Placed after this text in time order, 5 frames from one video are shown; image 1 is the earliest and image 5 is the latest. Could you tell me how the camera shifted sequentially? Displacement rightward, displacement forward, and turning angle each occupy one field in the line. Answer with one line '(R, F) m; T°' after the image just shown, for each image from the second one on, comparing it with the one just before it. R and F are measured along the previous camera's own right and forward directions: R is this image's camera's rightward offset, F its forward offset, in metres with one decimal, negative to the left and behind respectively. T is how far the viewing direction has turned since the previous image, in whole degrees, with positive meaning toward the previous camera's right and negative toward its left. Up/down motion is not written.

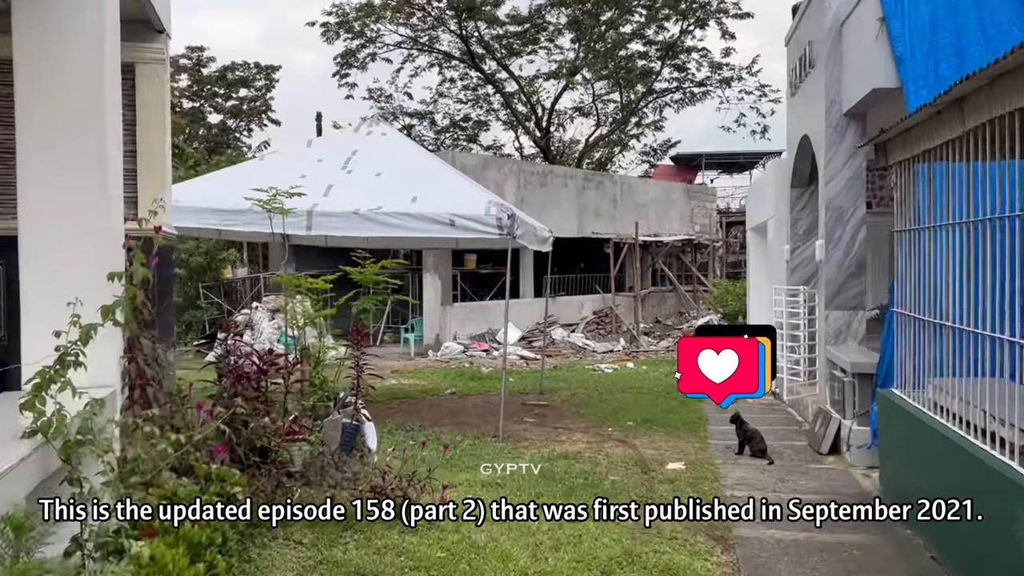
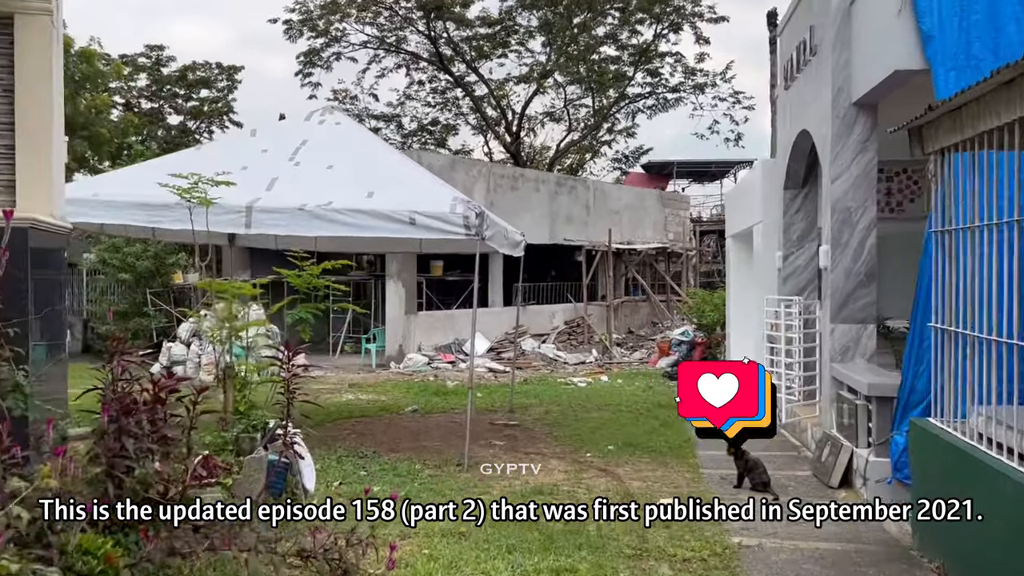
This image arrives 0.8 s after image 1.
(0.0, +0.8) m; +2°
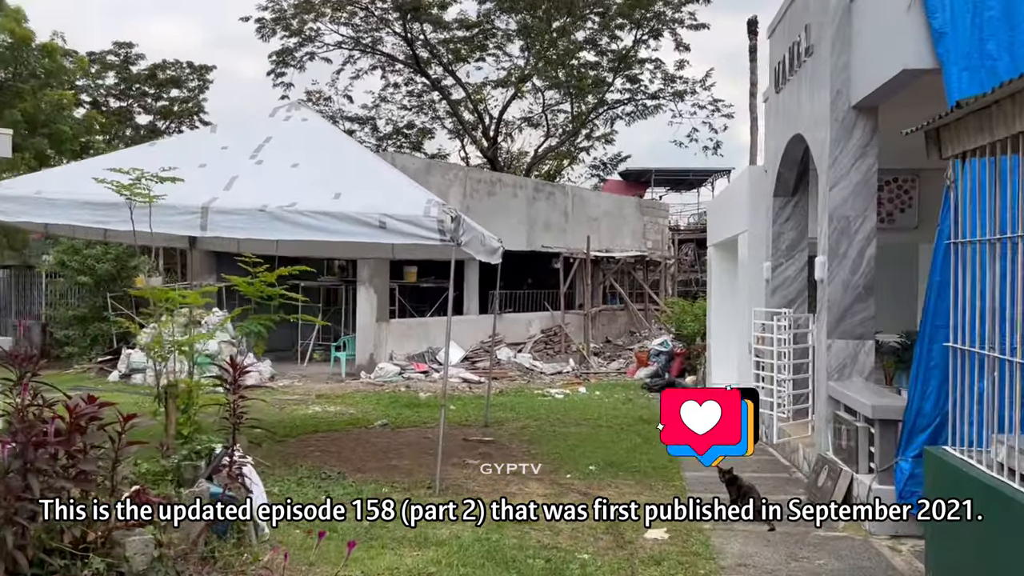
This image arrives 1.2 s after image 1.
(0.0, +0.4) m; +2°
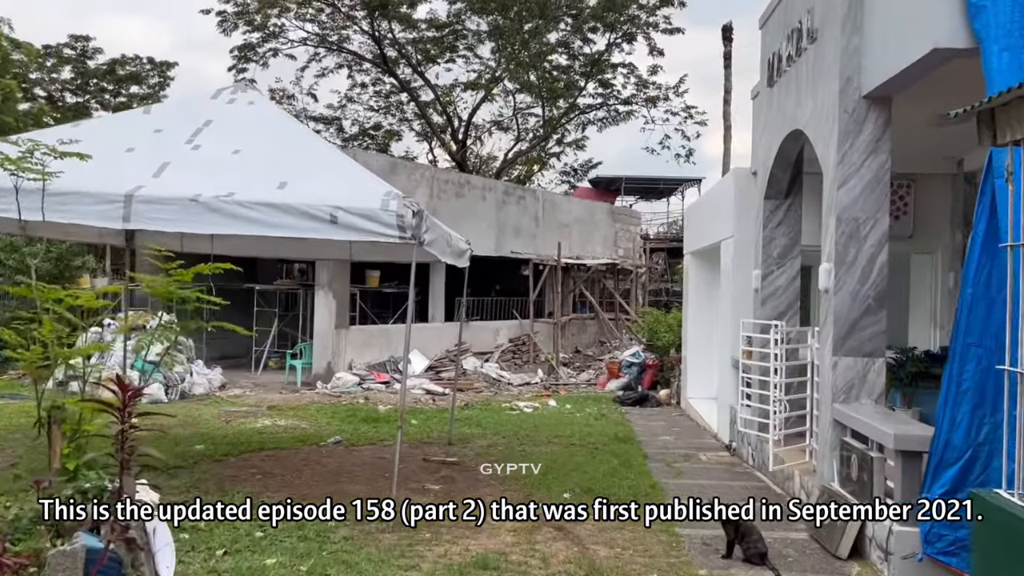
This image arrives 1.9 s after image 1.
(0.0, +0.7) m; +2°
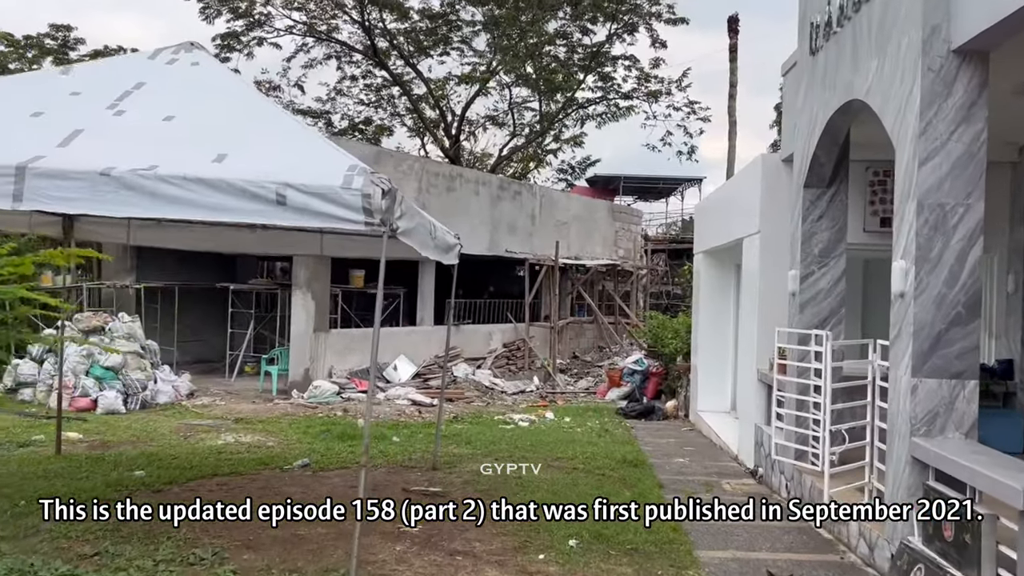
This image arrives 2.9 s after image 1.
(0.0, +1.1) m; 0°
